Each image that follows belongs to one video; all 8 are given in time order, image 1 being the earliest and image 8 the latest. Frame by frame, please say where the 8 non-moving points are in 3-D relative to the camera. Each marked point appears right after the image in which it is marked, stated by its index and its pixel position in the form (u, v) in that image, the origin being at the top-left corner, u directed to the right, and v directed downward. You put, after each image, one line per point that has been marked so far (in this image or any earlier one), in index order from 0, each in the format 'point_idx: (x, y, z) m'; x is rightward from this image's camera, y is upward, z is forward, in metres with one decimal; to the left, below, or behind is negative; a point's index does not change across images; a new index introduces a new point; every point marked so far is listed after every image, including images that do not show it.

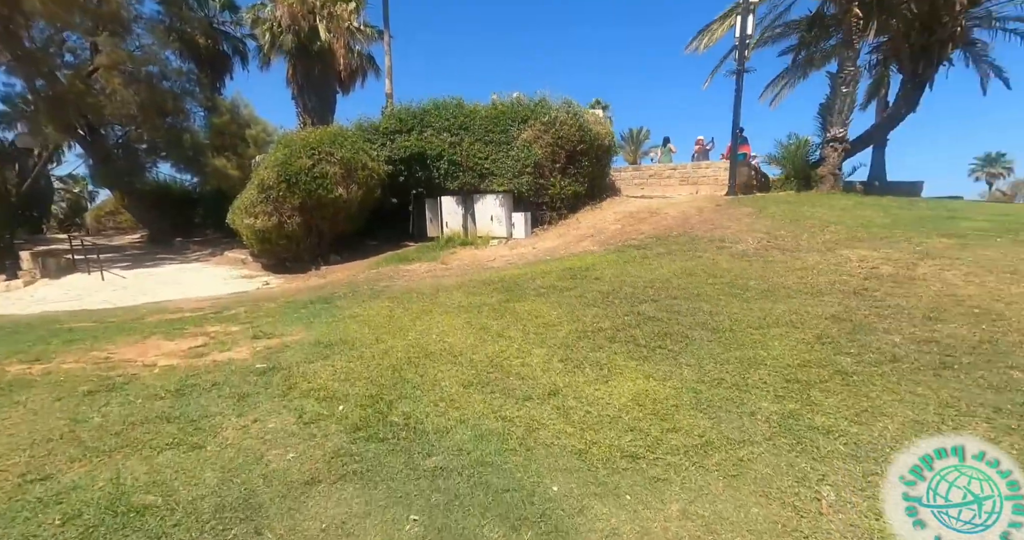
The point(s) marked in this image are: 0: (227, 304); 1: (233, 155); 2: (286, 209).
0: (-4.1, -0.7, +6.9) m
1: (-11.2, +4.6, +19.0) m
2: (-5.3, +1.4, +11.2) m
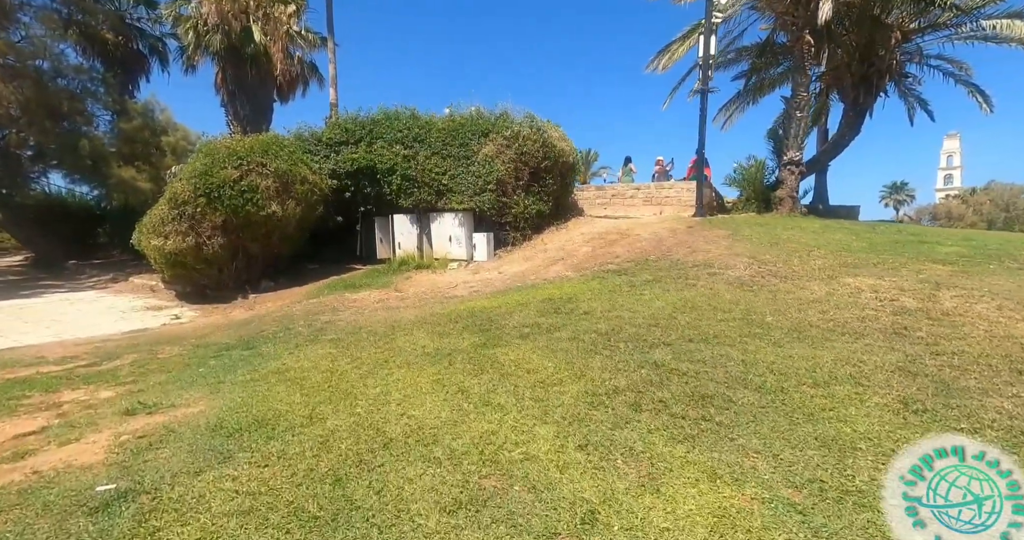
0: (-4.6, -1.0, +5.7) m
1: (-13.0, +3.8, +17.2) m
2: (-6.3, +0.8, +9.9) m
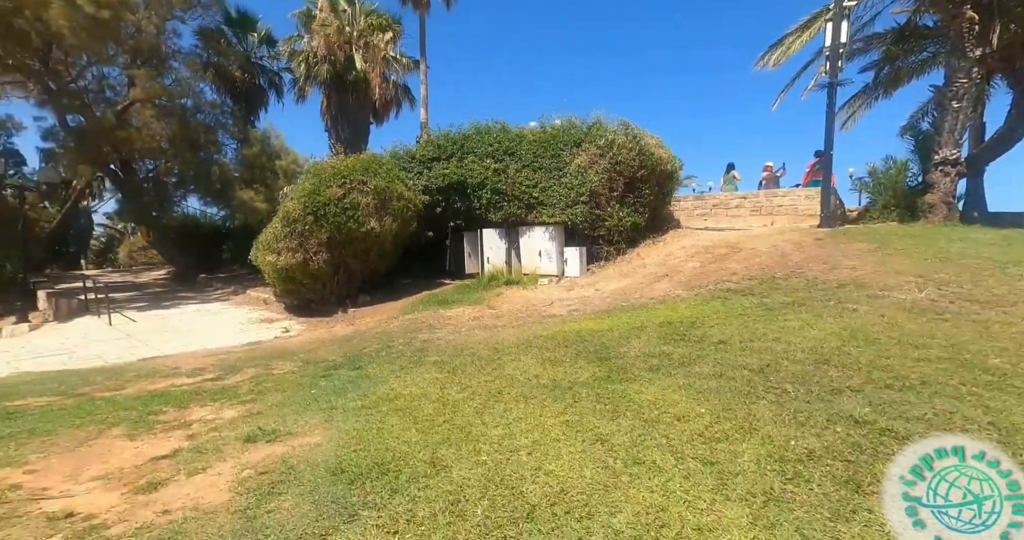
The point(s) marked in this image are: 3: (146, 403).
0: (-3.3, -1.2, +6.0) m
1: (-9.8, +3.3, +18.8) m
2: (-4.3, +0.5, +10.5) m
3: (-3.3, -1.2, +4.4) m
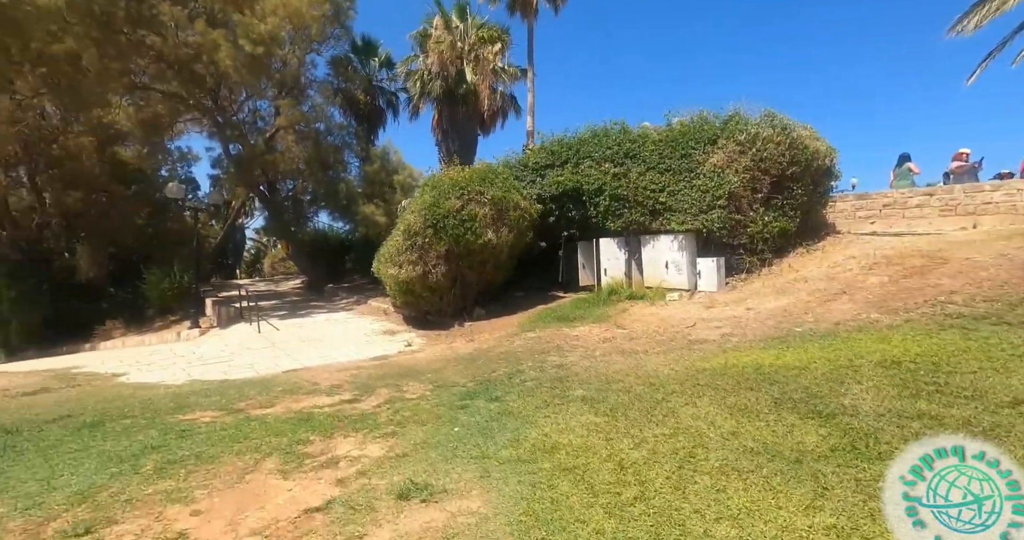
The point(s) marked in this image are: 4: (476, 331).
0: (-1.7, -1.5, +6.0) m
1: (-5.4, +2.8, +19.9) m
2: (-1.8, +0.2, +10.6) m
3: (-2.0, -1.4, +4.4) m
4: (-0.7, -1.2, +9.8) m
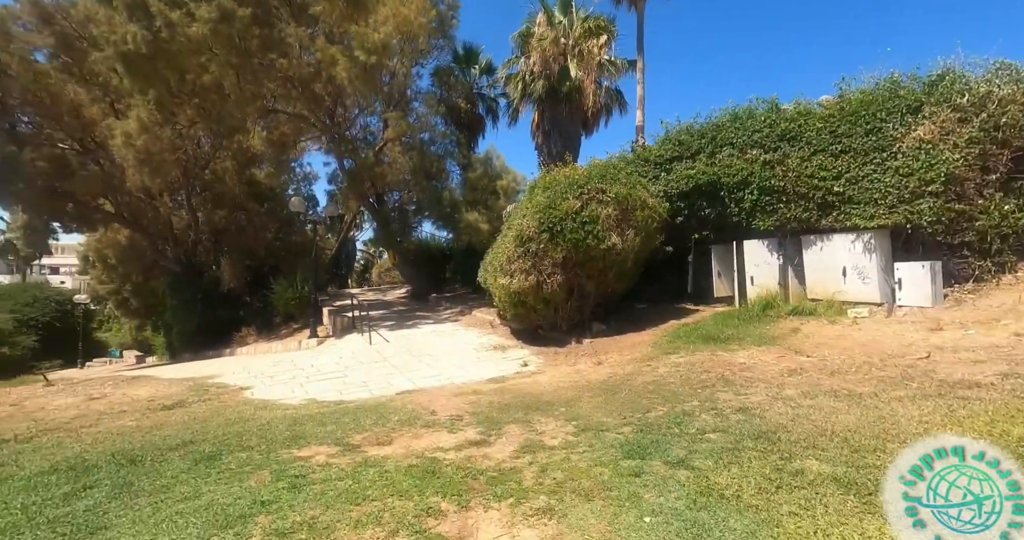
0: (-0.1, -1.6, +5.0) m
1: (-1.1, +2.5, +19.5) m
2: (+0.7, 0.0, +9.6) m
3: (-0.7, -1.6, +3.5) m
4: (+1.6, -1.4, +8.6) m
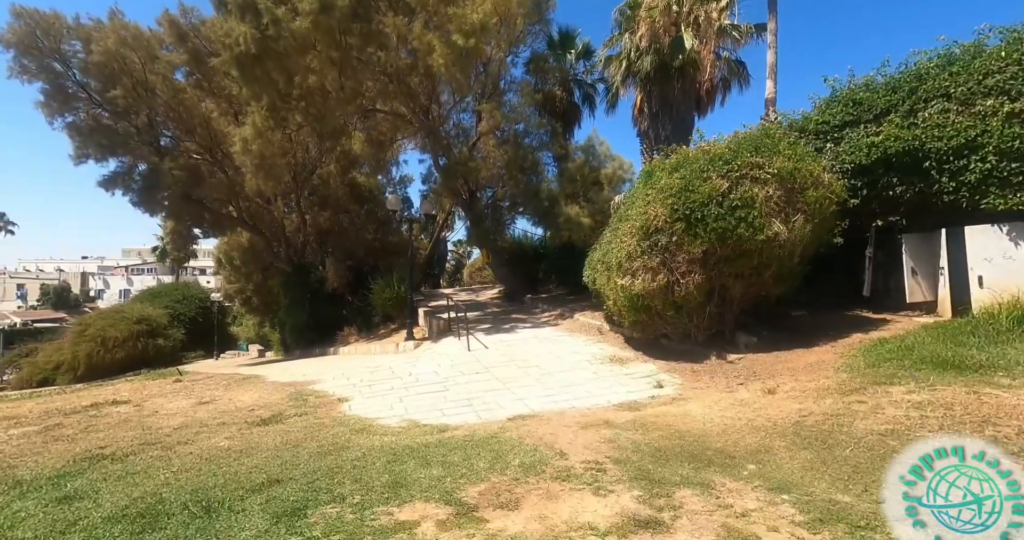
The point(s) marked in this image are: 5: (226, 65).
0: (+1.2, -1.6, +3.5) m
1: (+2.7, +2.5, +17.9) m
2: (+2.8, 0.0, +7.8) m
3: (+0.3, -1.6, +2.1) m
4: (+3.5, -1.4, +6.7) m
5: (-9.3, +6.5, +15.7) m
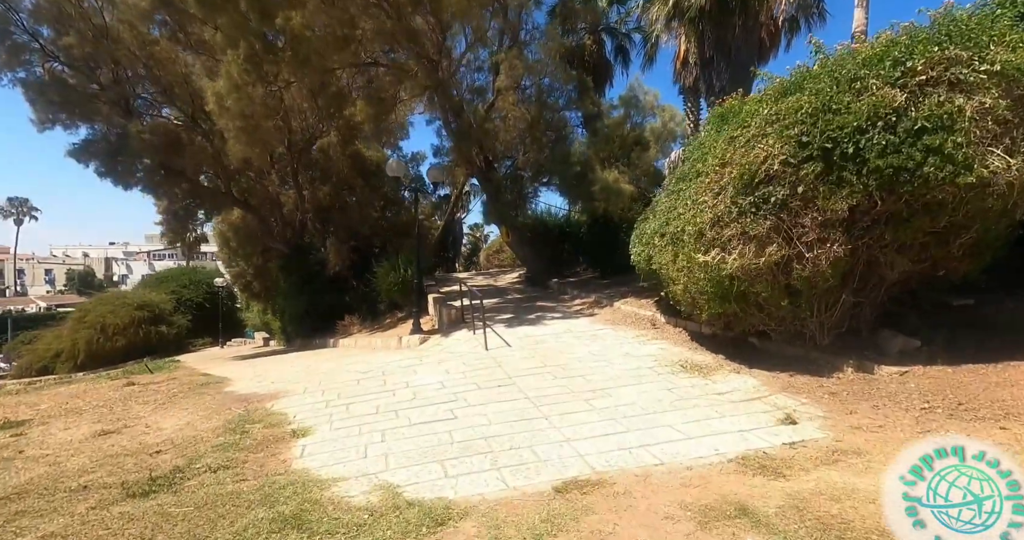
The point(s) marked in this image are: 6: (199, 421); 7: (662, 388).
0: (+1.4, -1.4, +0.8) m
1: (+3.5, +3.2, +15.0) m
2: (+3.2, +0.4, +5.1) m
3: (+0.6, -1.4, -0.5) m
4: (+3.8, -1.1, +3.9) m
5: (-8.6, +7.1, +13.1) m
6: (-3.7, -1.8, +5.6) m
7: (+1.9, -1.4, +5.9) m
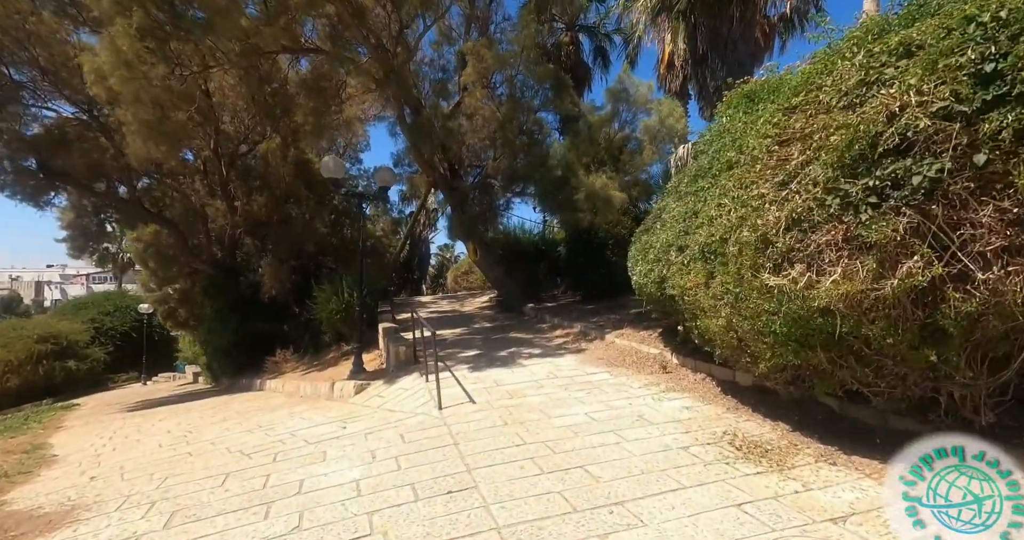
0: (+1.4, -1.4, -1.7) m
1: (+2.6, +2.5, +12.8) m
2: (+2.9, +0.2, +2.7) m
3: (+0.6, -1.3, -3.1) m
4: (+3.6, -1.2, +1.6) m
5: (-9.3, +6.5, +10.4) m
6: (-4.0, -2.1, +2.8) m
7: (+1.6, -1.6, +3.4) m
